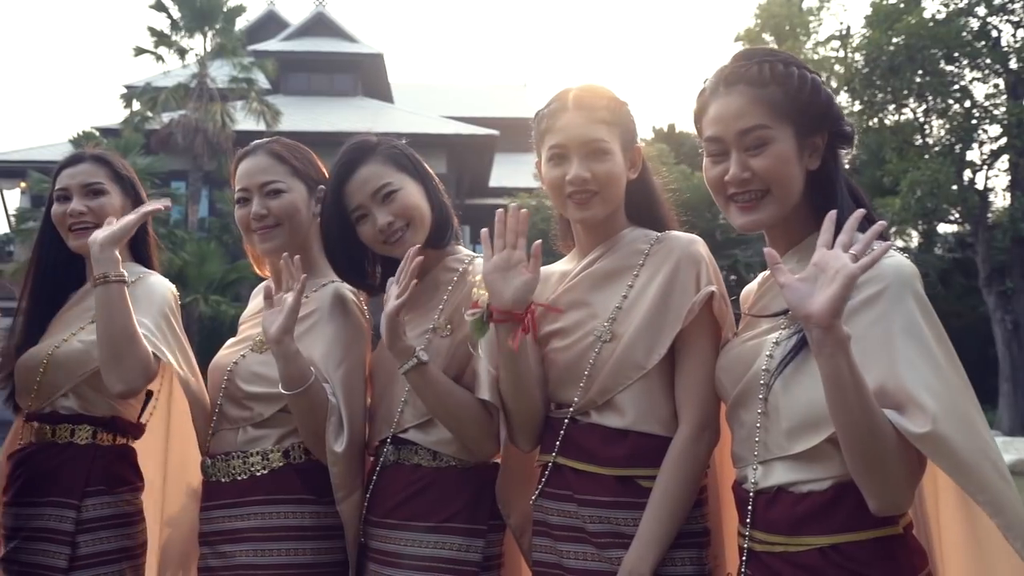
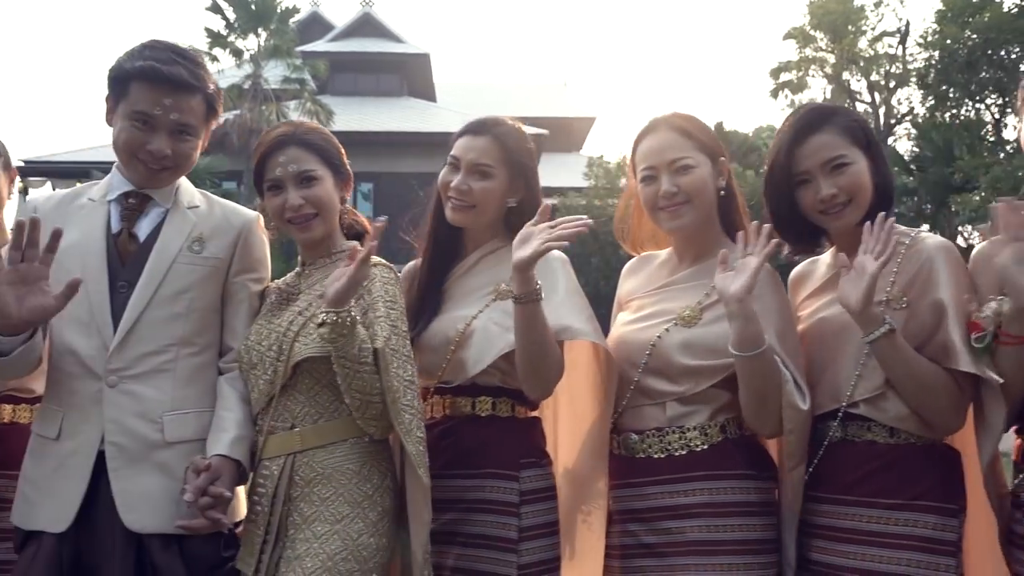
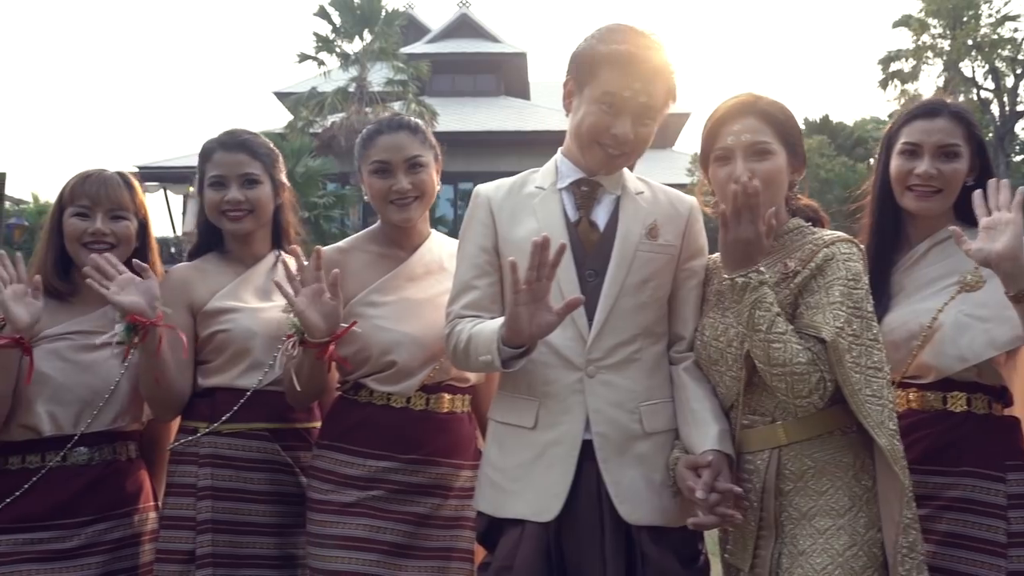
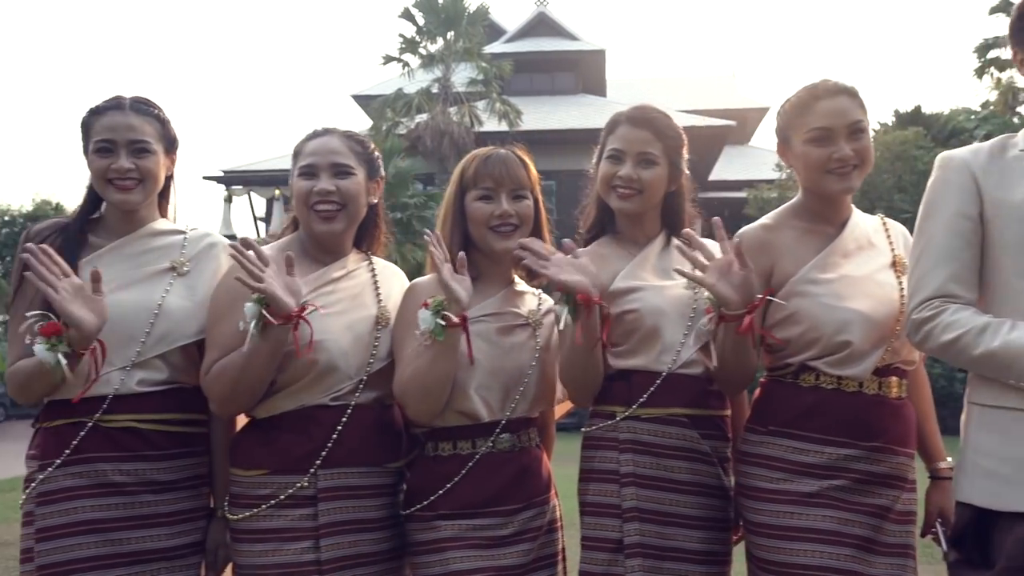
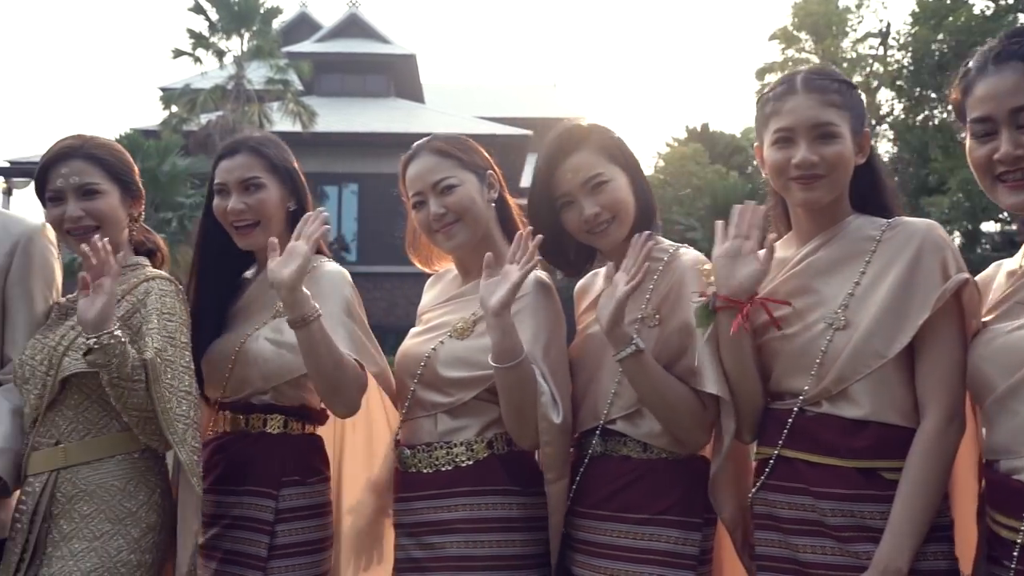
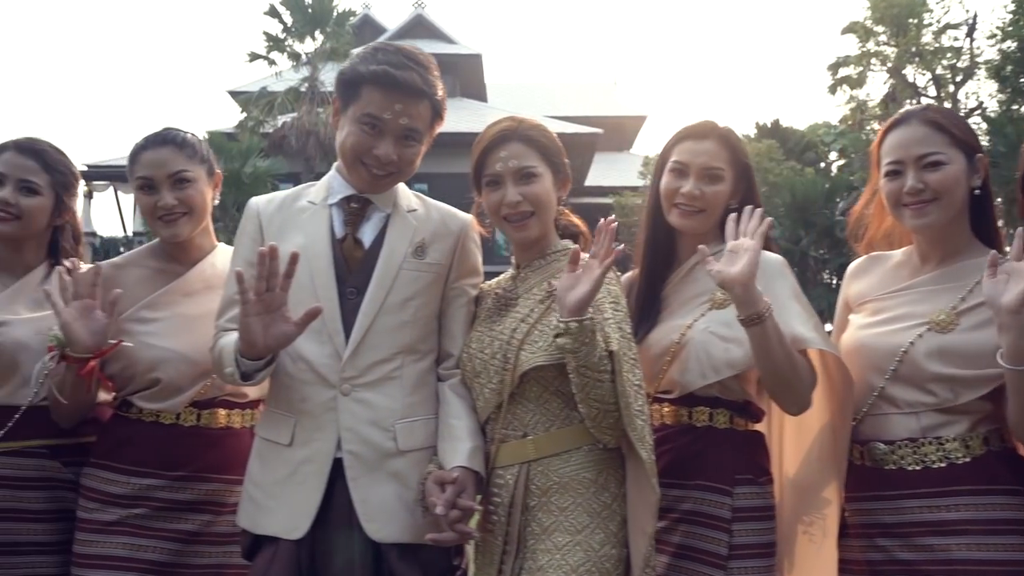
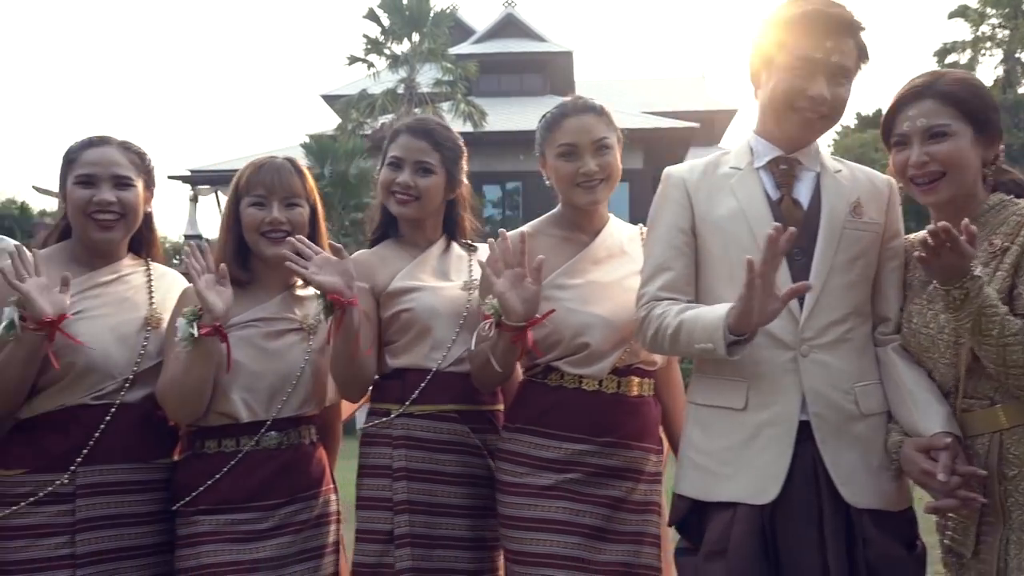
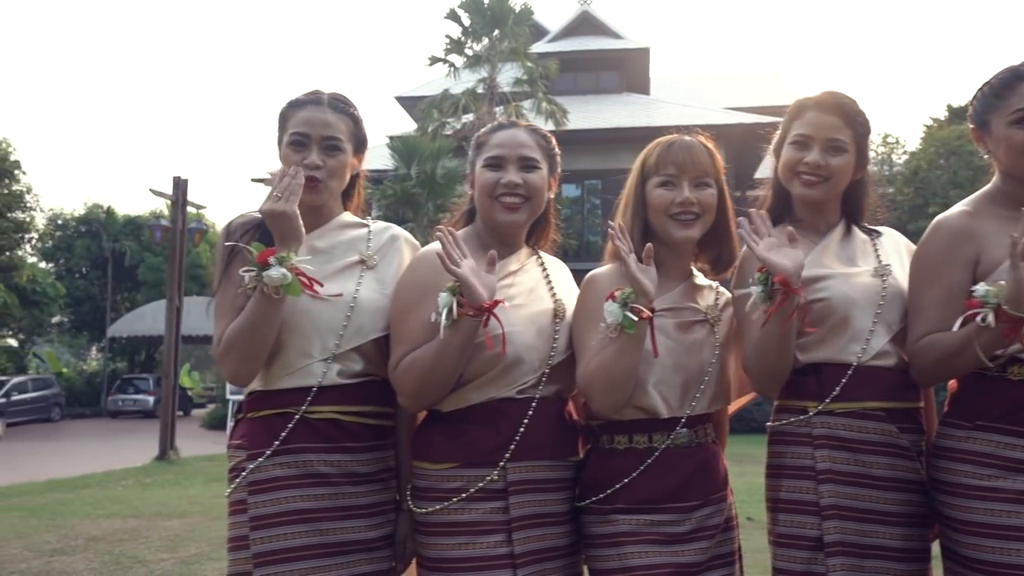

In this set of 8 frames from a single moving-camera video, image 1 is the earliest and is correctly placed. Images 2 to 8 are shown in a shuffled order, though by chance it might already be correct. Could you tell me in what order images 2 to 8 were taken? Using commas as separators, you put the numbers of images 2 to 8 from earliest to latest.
5, 2, 6, 3, 7, 4, 8
